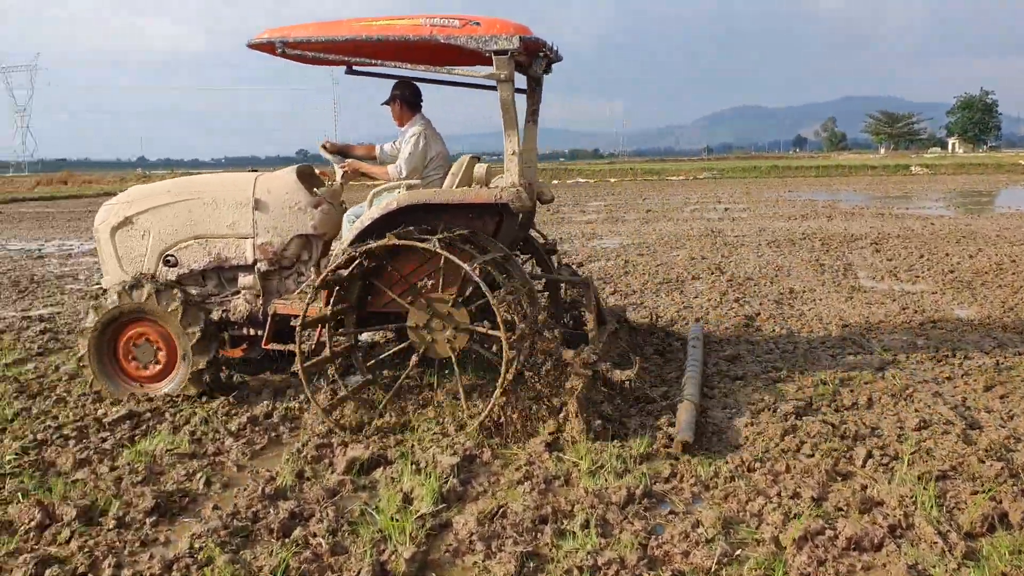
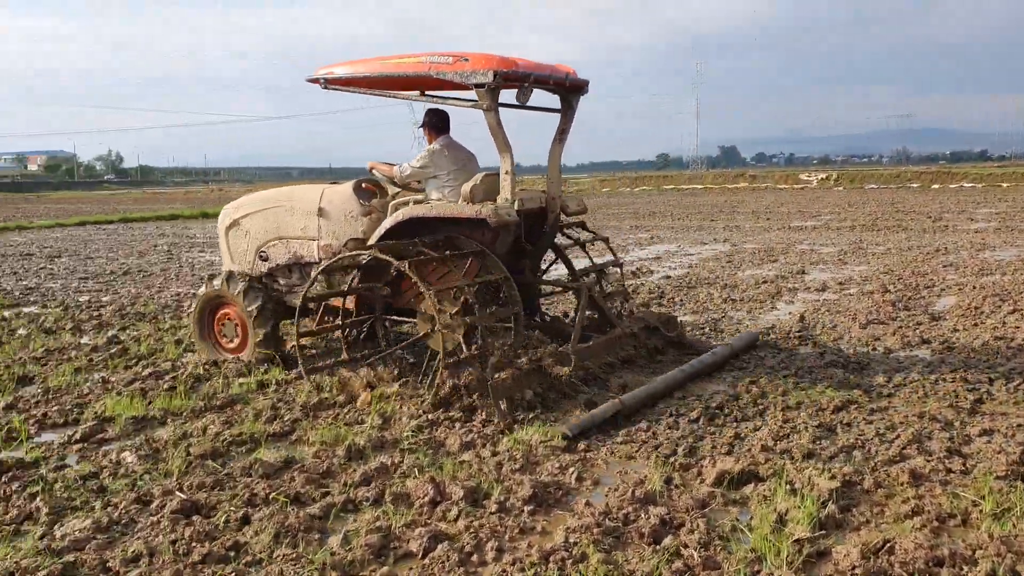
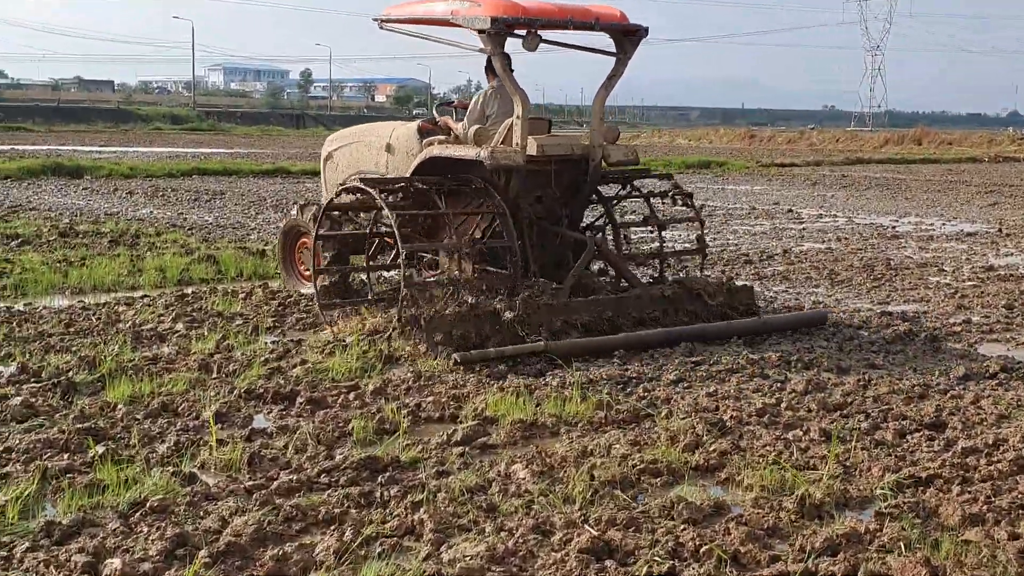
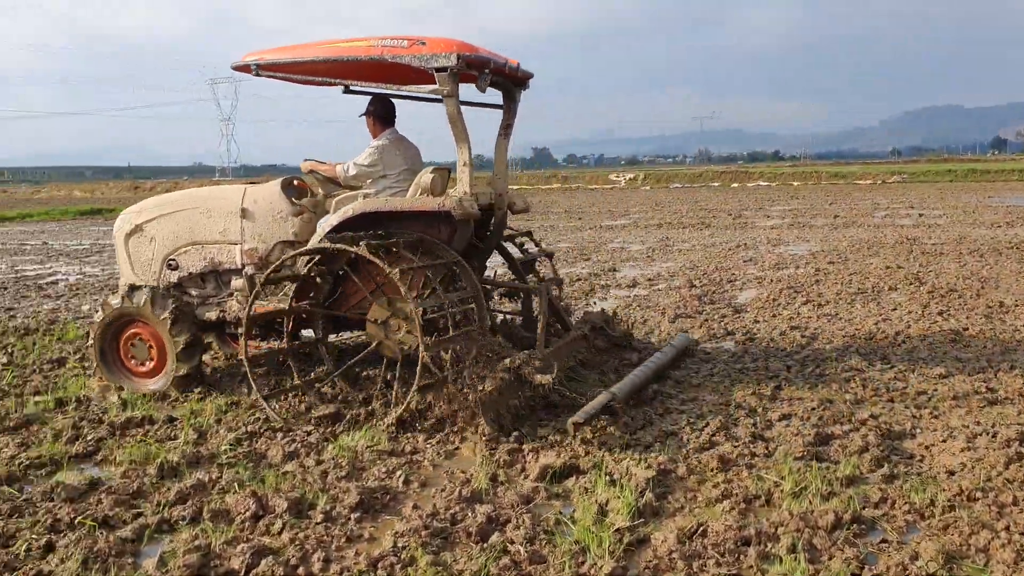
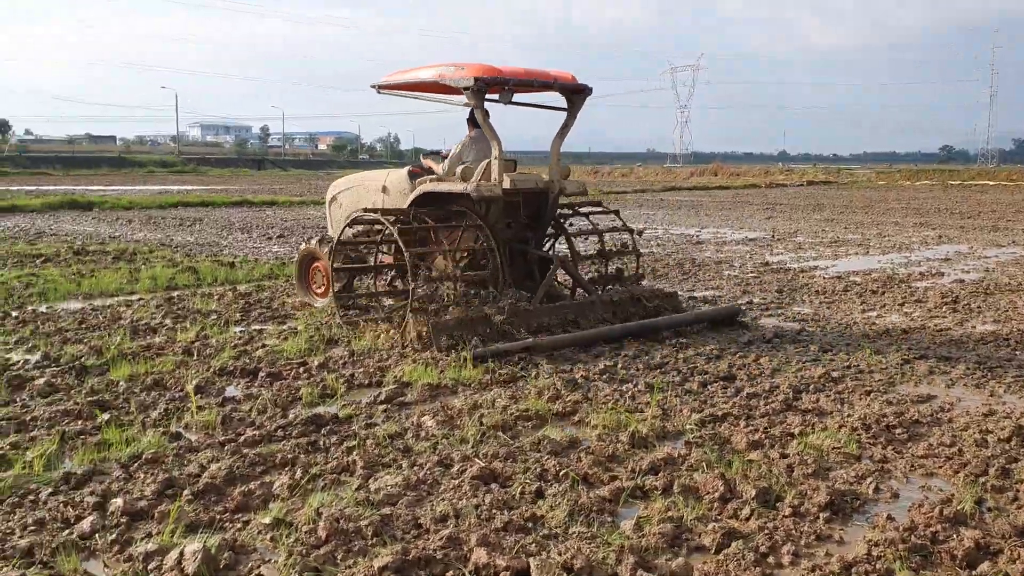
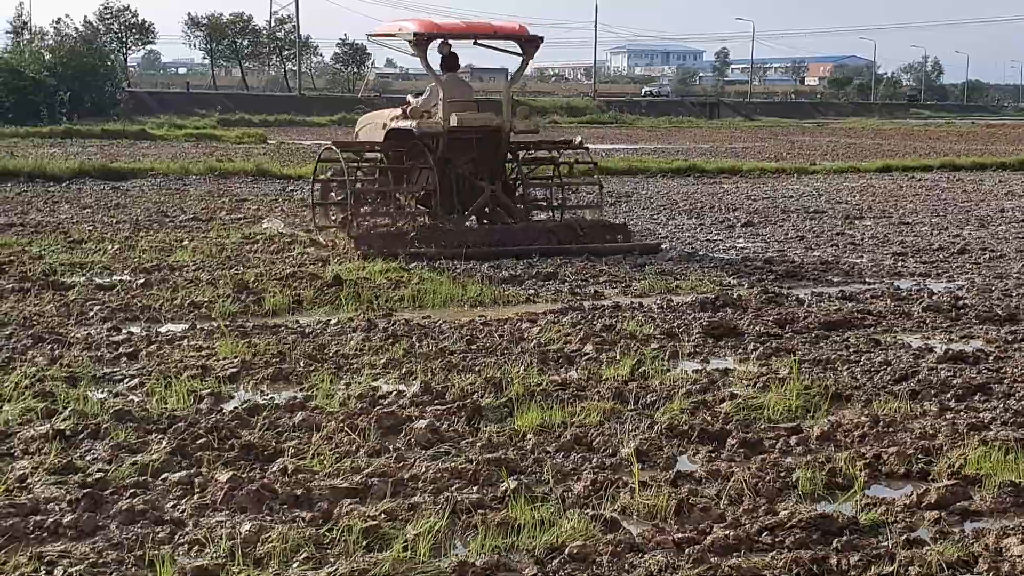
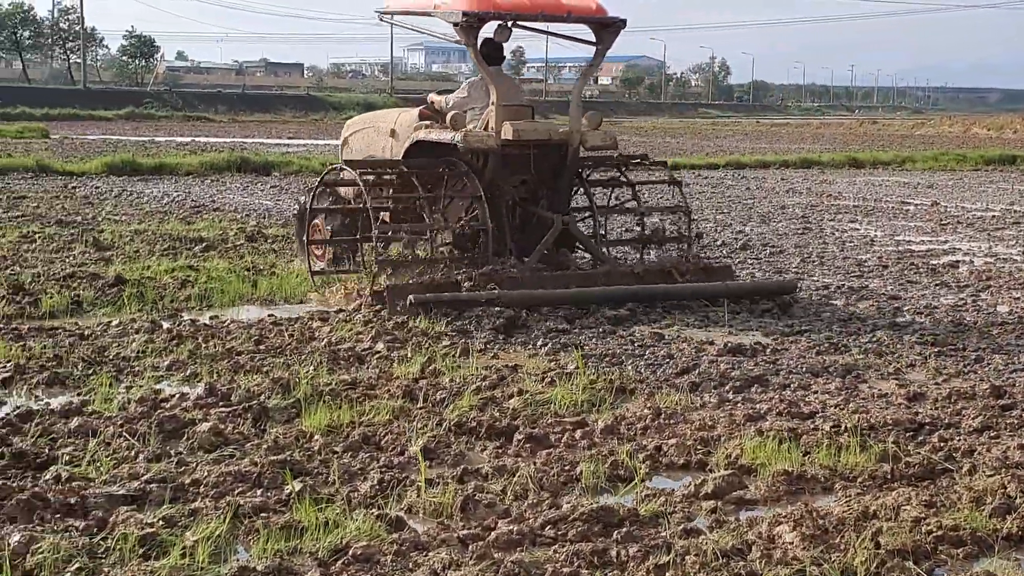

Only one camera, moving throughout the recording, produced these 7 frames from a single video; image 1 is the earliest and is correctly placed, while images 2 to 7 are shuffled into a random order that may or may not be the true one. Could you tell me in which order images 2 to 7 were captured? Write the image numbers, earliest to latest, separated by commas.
4, 2, 5, 3, 7, 6
